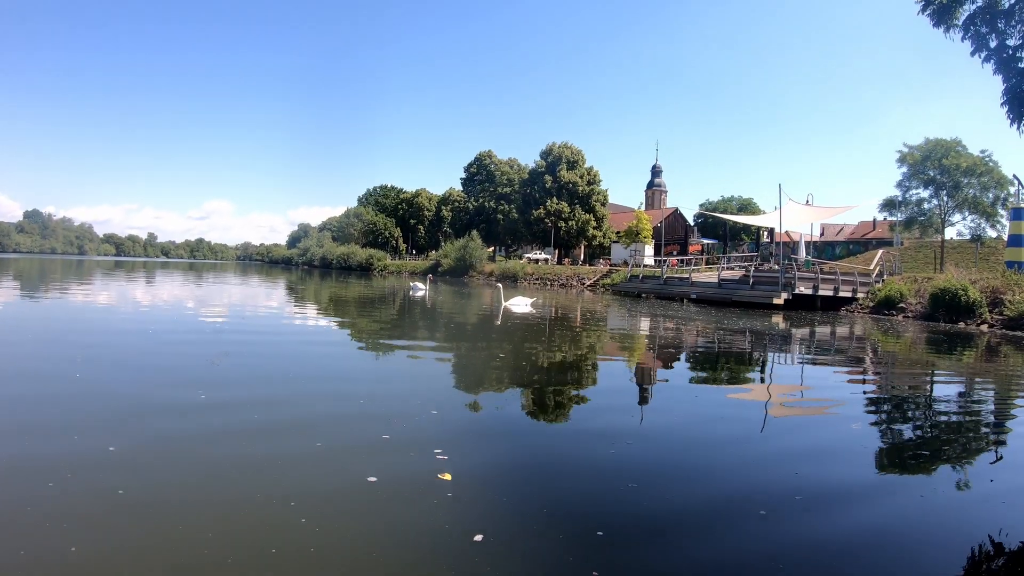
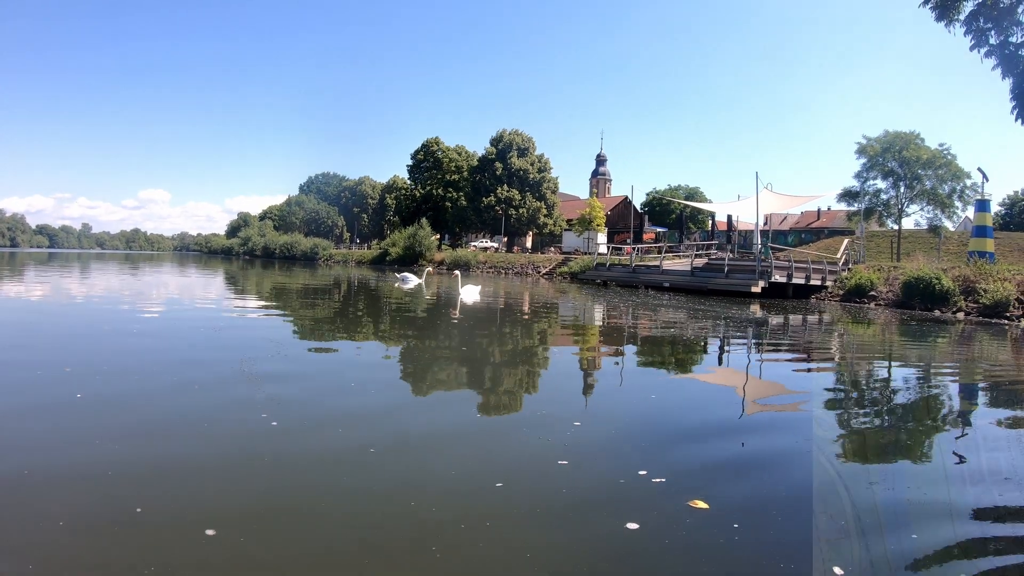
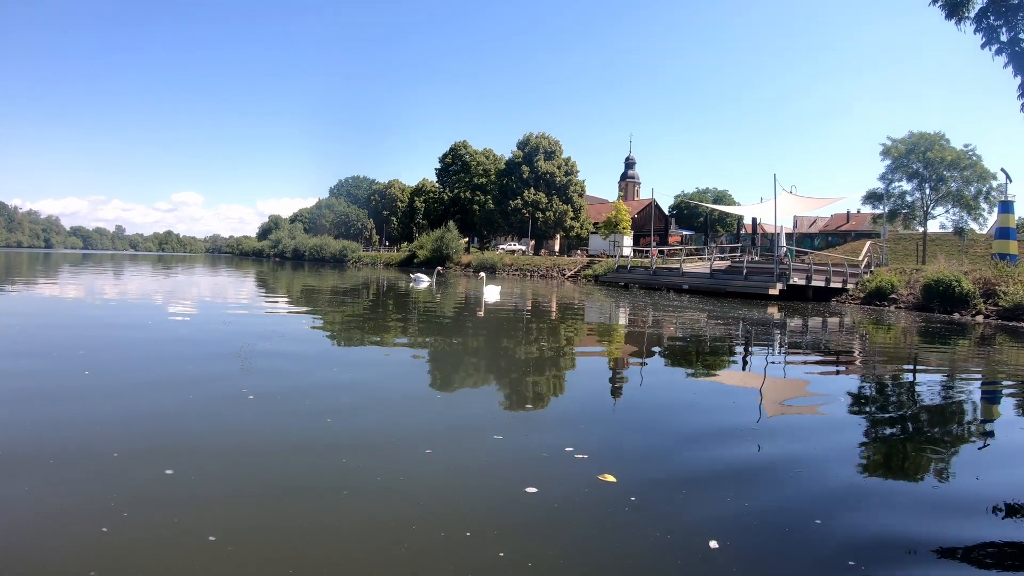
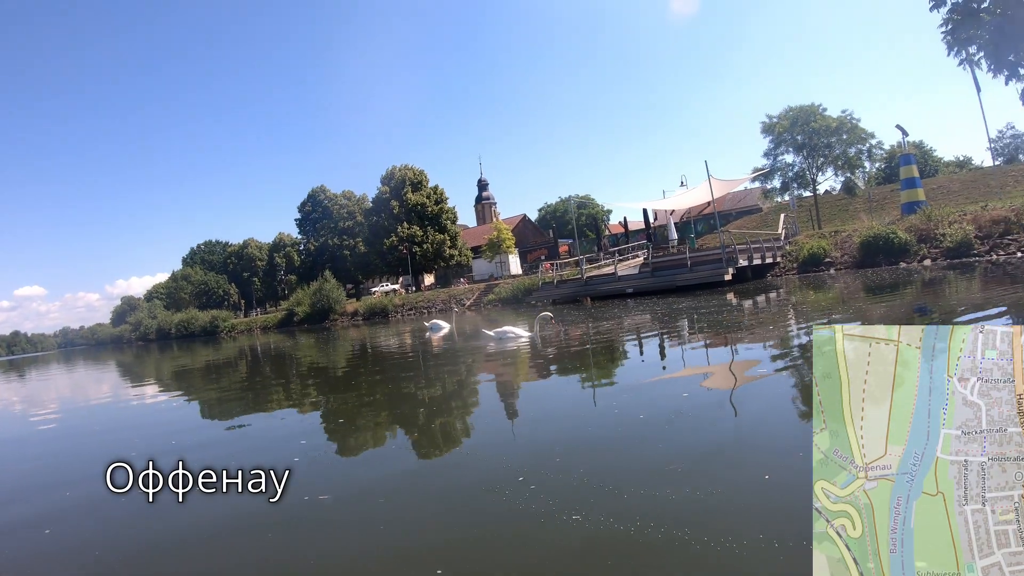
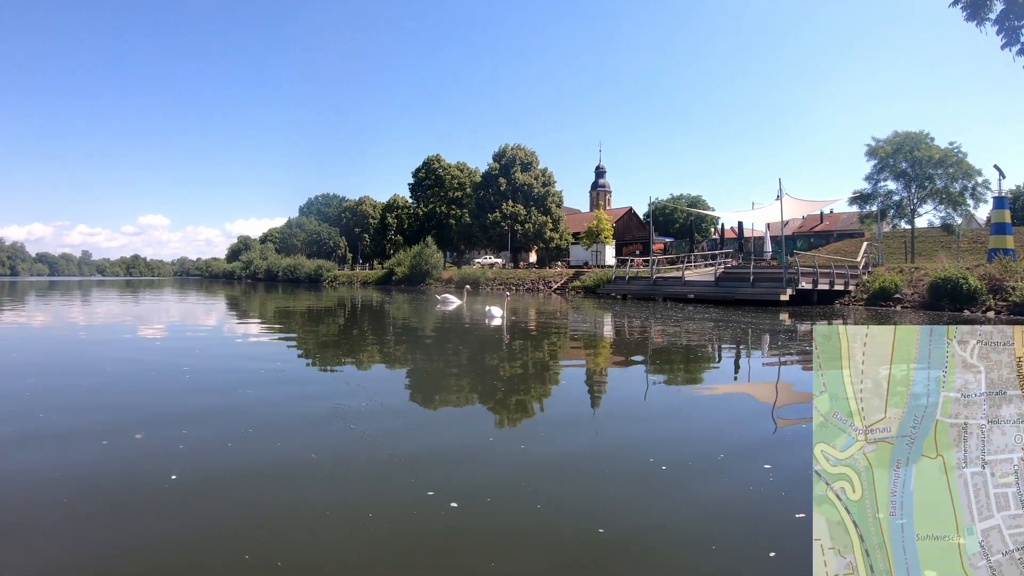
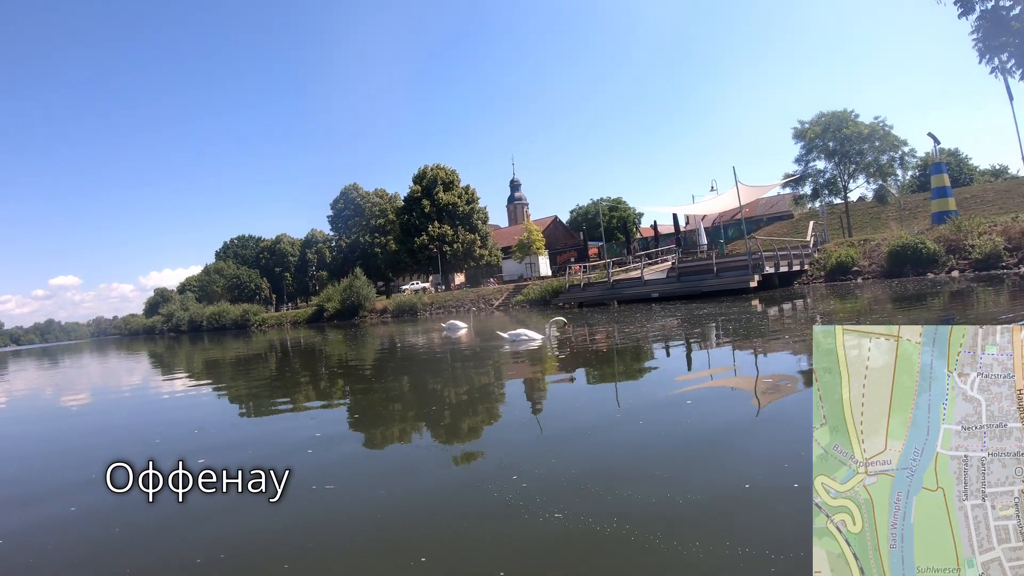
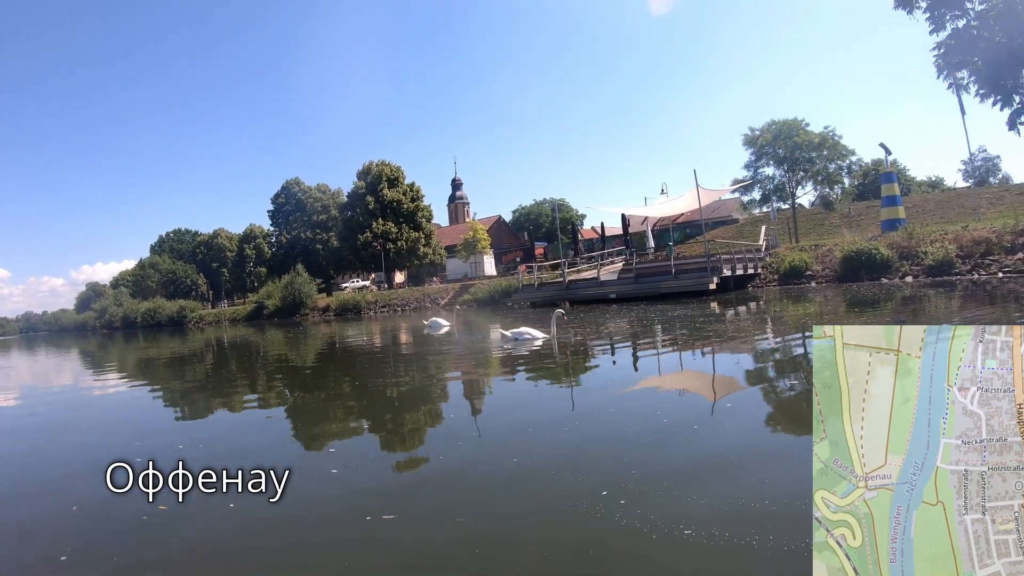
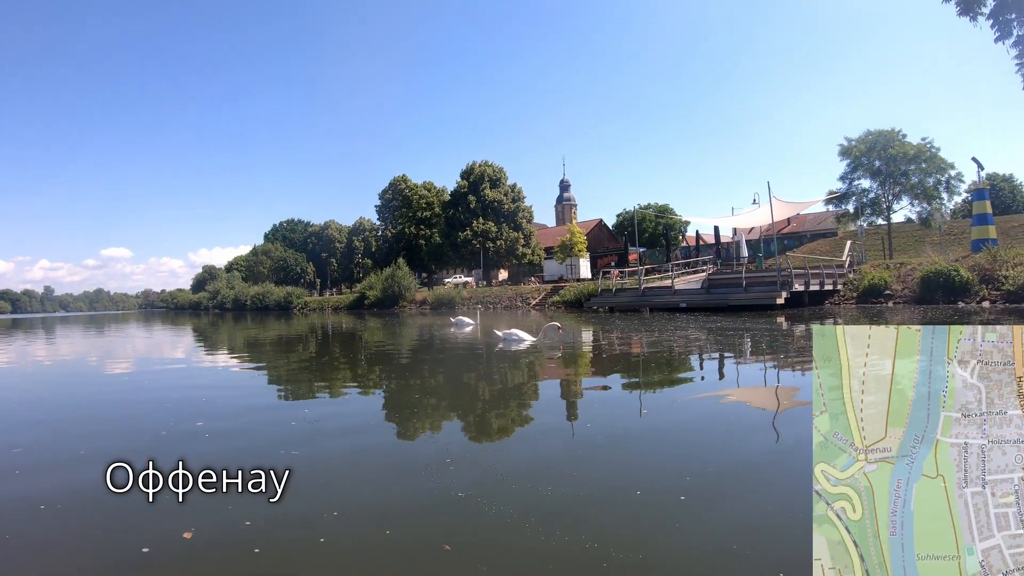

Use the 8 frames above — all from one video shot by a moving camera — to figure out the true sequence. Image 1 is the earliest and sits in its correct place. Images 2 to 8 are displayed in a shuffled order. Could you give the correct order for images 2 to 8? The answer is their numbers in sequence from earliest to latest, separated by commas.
3, 2, 5, 8, 6, 4, 7
